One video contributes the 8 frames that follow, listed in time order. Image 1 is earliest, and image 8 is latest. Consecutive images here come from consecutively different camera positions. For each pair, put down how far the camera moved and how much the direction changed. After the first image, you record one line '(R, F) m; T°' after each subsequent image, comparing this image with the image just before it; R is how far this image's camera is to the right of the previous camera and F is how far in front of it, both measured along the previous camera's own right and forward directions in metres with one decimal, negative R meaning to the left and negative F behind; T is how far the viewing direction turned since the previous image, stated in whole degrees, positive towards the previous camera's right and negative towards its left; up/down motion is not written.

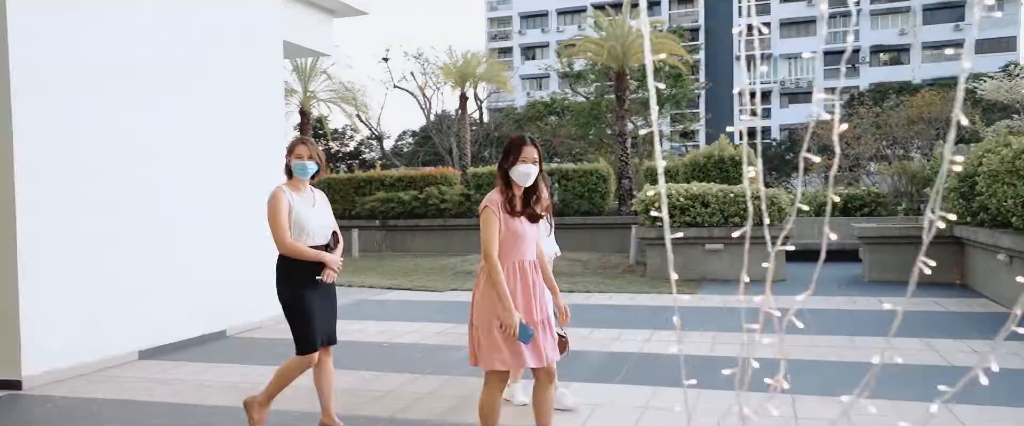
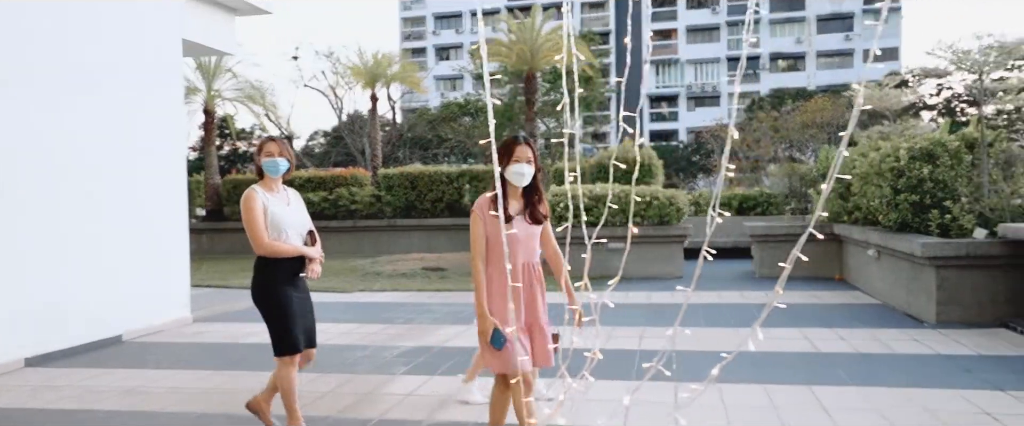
(-0.1, 0.0) m; +7°
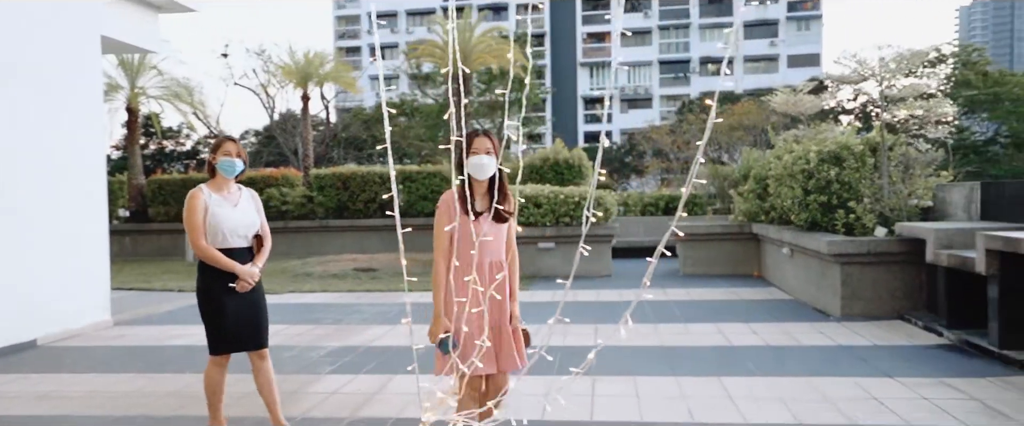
(+0.1, -0.1) m; +5°
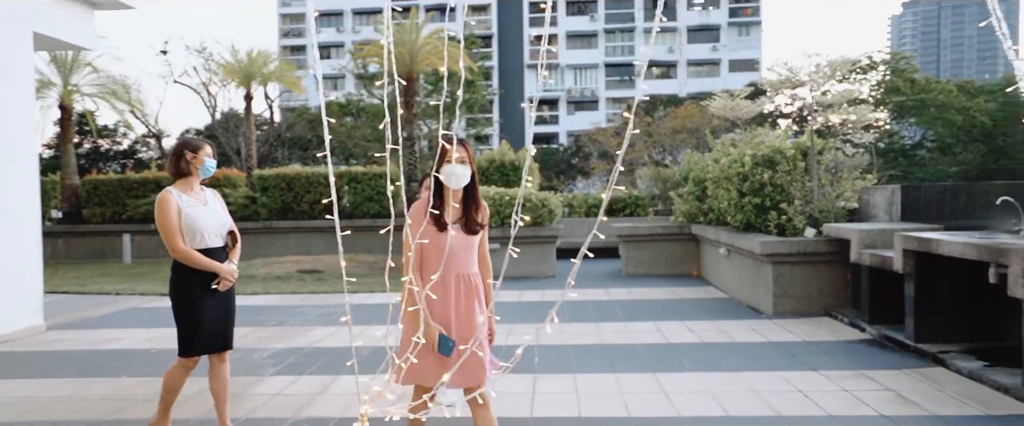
(0.0, -0.1) m; +4°
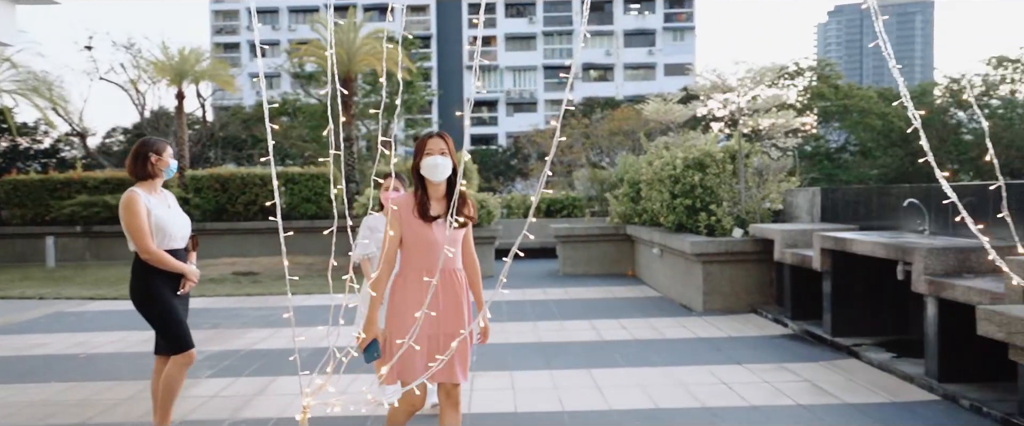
(0.0, -0.1) m; +5°
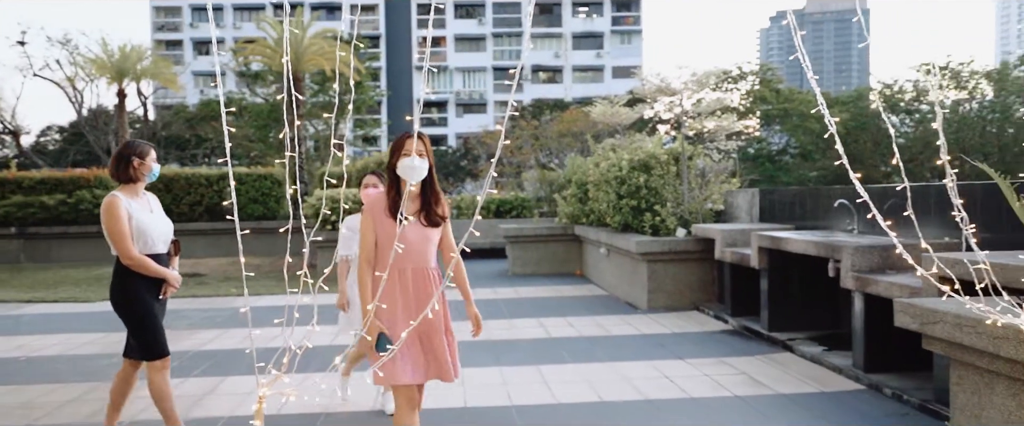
(0.0, -0.1) m; +4°
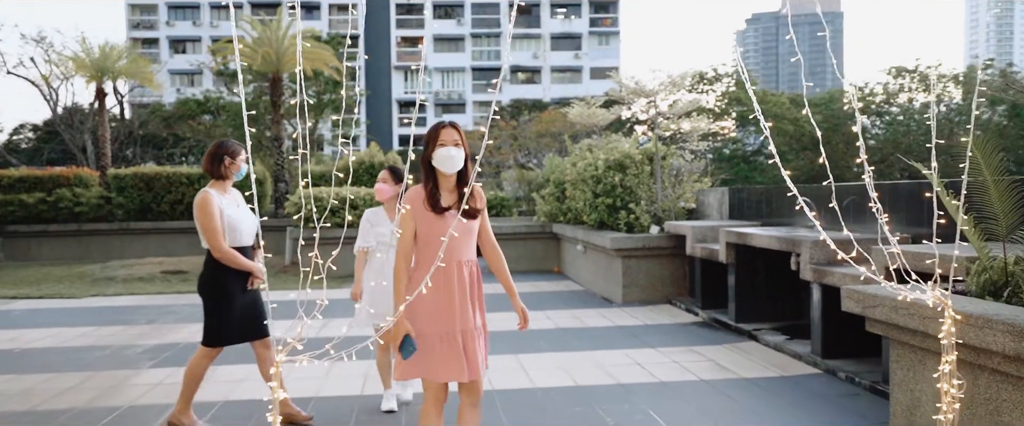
(0.0, -0.2) m; +2°
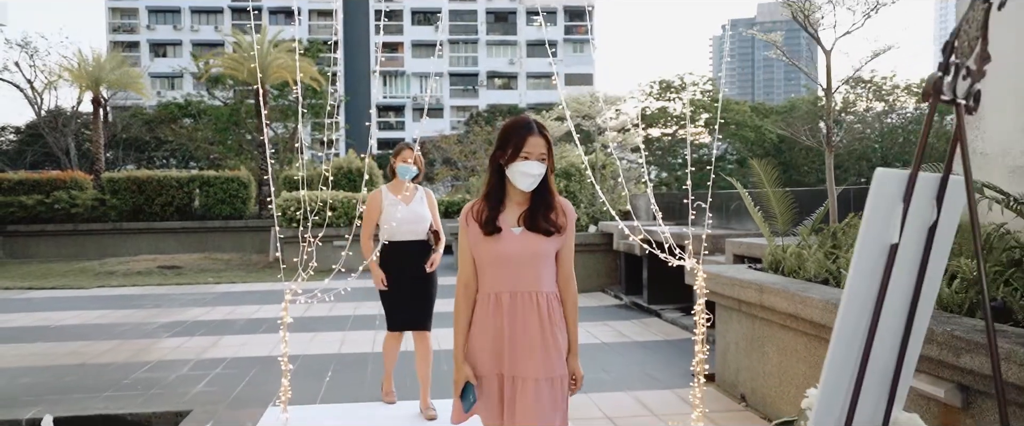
(+0.3, -1.2) m; +2°
